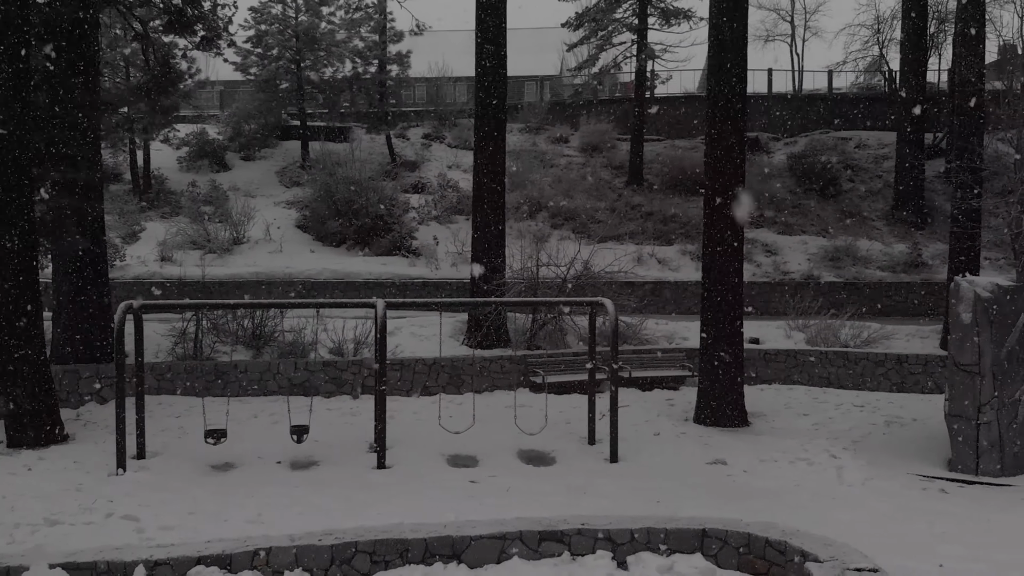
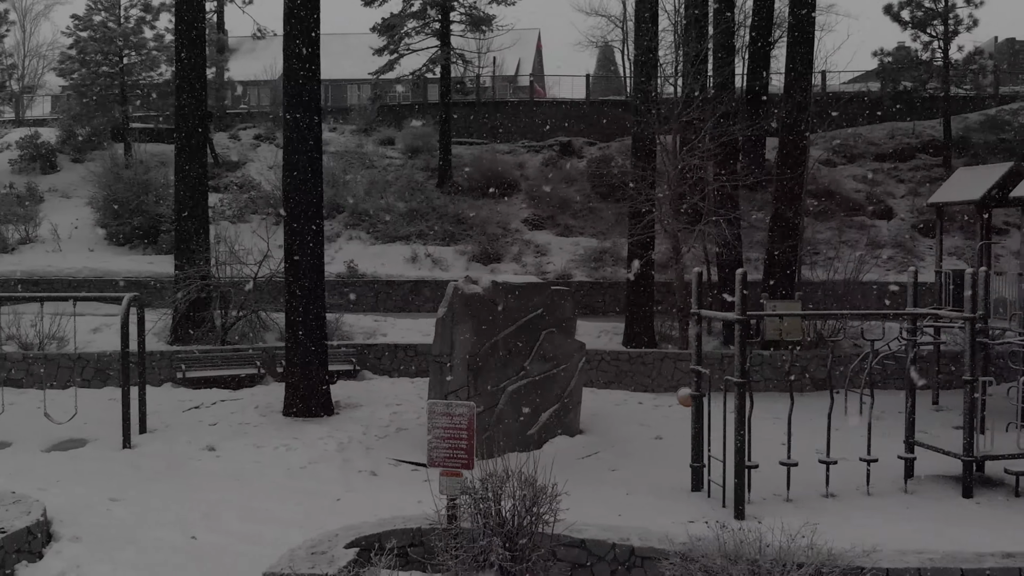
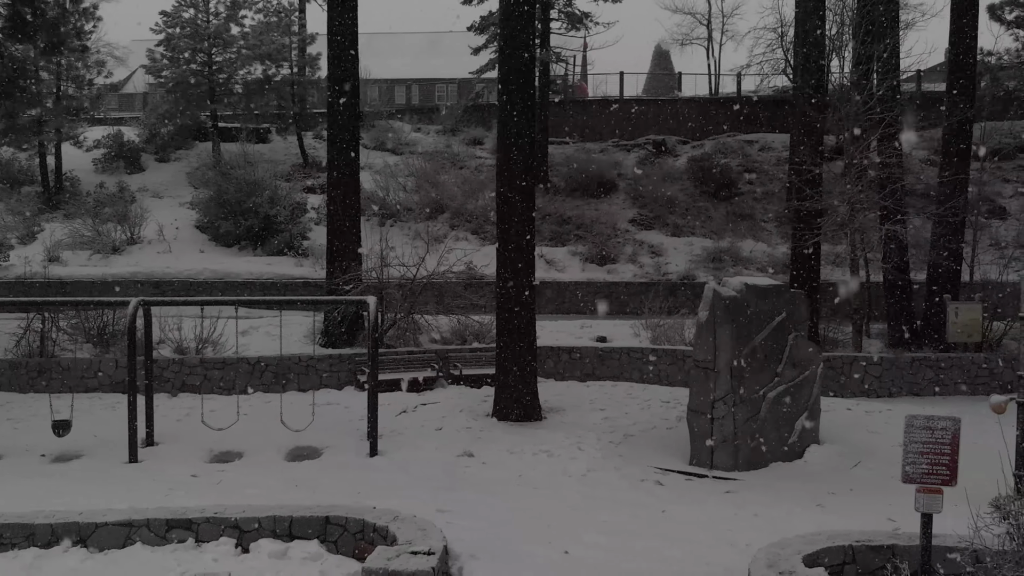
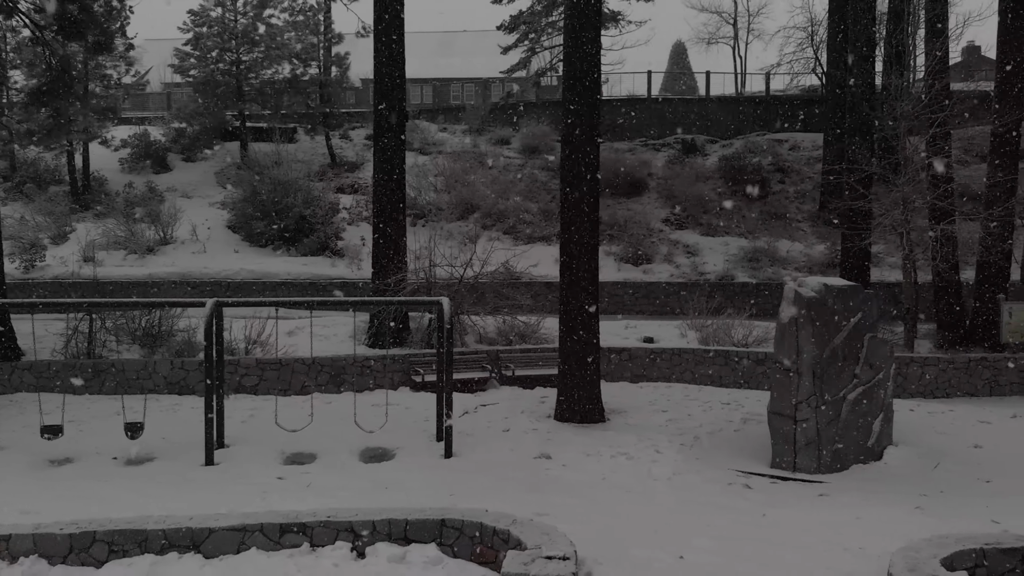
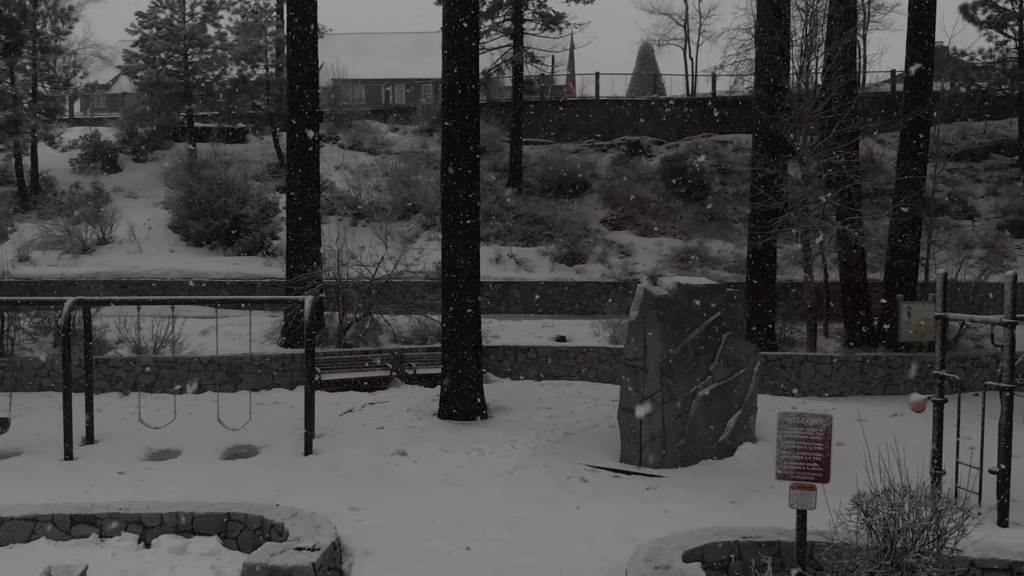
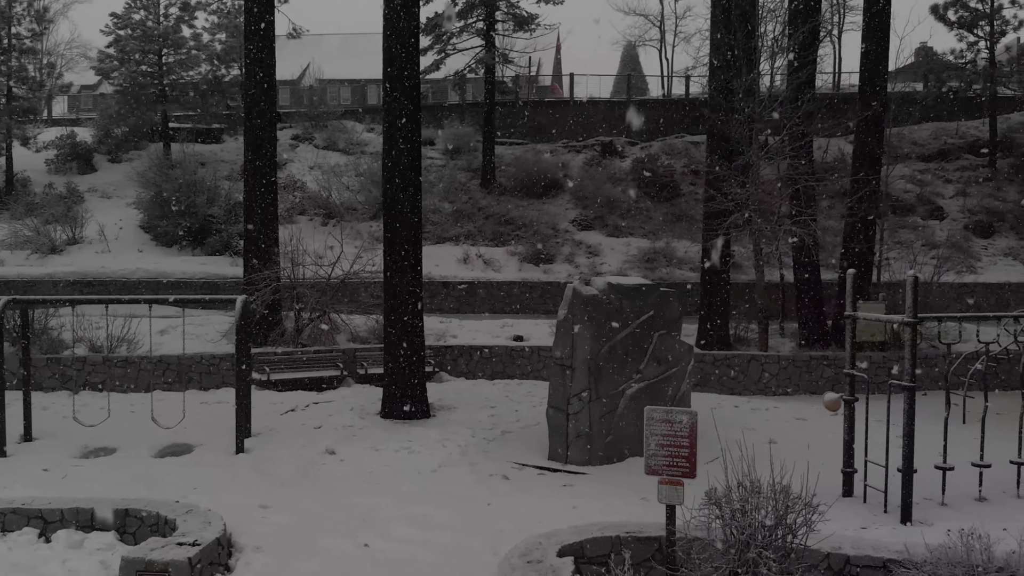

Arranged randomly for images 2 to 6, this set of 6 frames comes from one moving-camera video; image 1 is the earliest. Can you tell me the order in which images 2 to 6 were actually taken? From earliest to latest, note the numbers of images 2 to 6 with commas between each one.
4, 3, 5, 6, 2
